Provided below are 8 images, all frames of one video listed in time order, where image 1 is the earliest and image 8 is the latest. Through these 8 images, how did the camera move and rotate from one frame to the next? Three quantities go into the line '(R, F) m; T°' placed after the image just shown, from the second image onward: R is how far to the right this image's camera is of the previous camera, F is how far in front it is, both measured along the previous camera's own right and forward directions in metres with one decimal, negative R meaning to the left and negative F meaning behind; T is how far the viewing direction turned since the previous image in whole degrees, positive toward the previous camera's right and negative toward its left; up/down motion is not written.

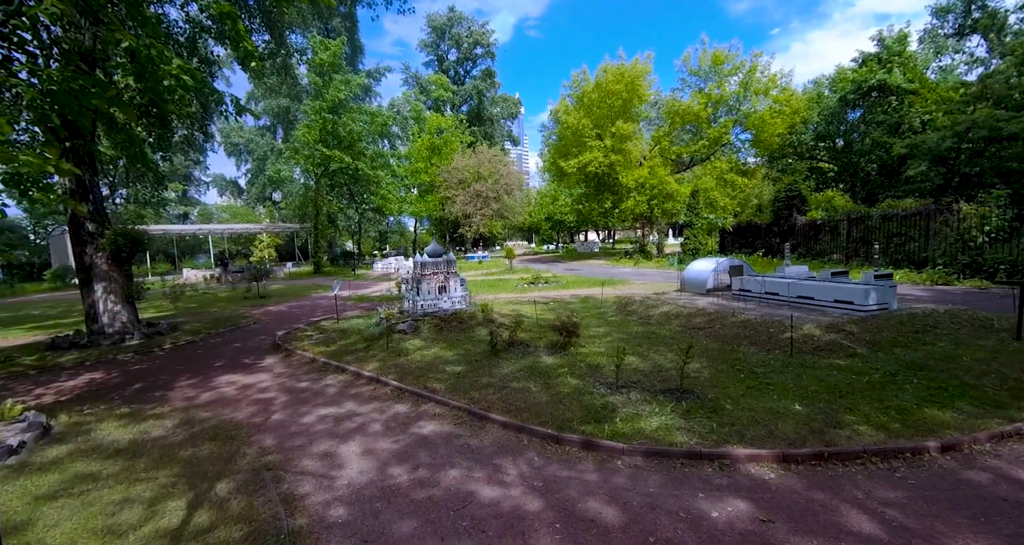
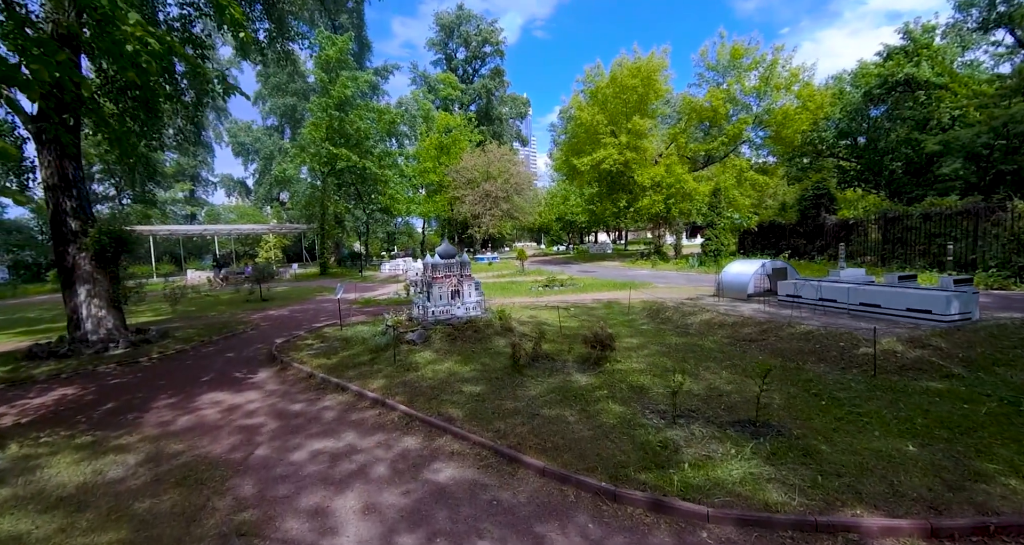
(-0.3, +1.0) m; -1°
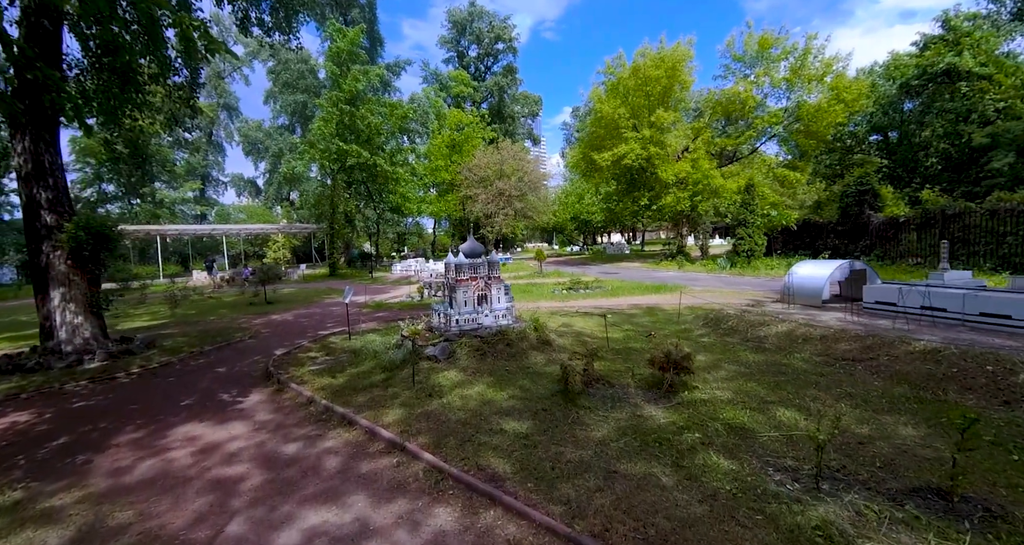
(-0.5, +1.4) m; -1°
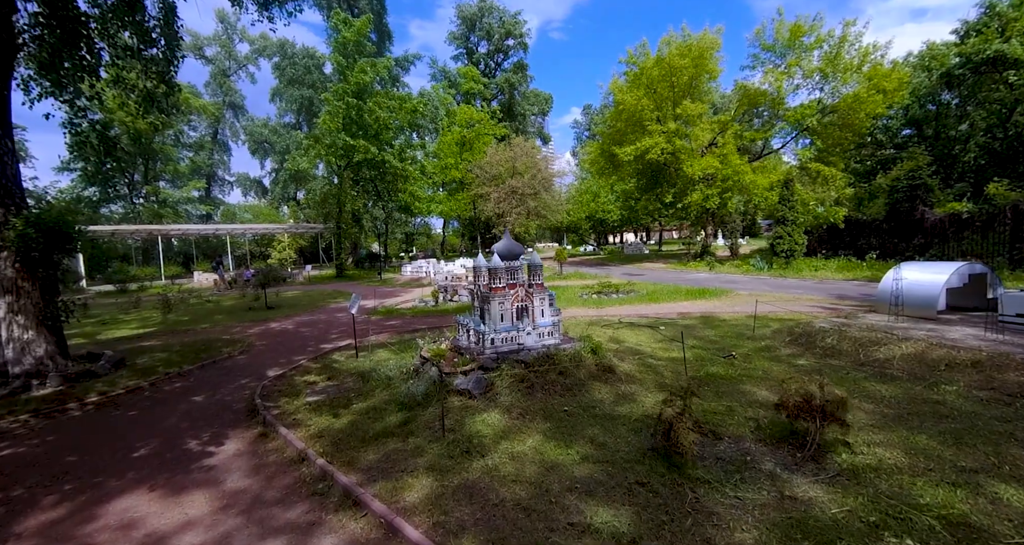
(-0.6, +1.6) m; -1°
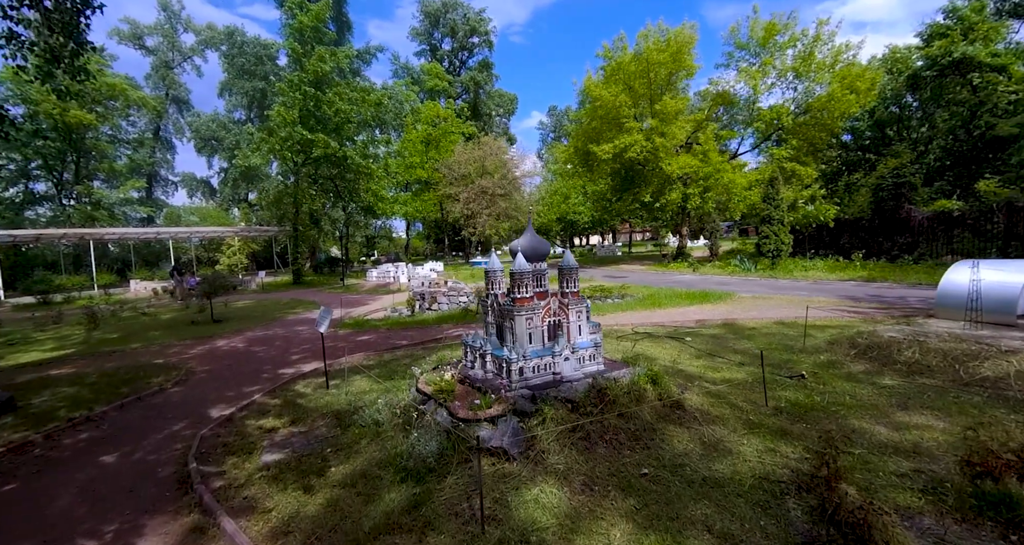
(-0.7, +1.5) m; +5°
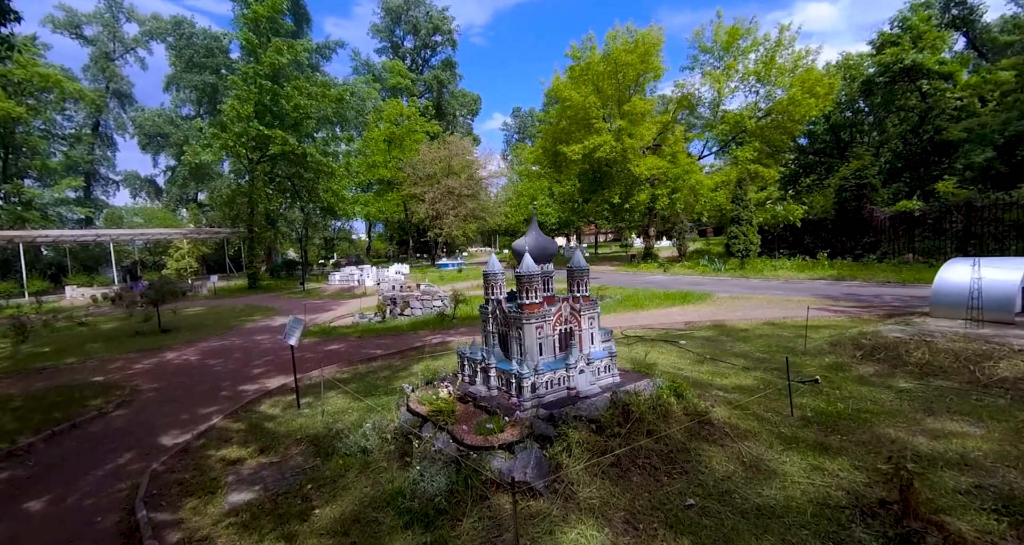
(-0.4, +0.5) m; +4°
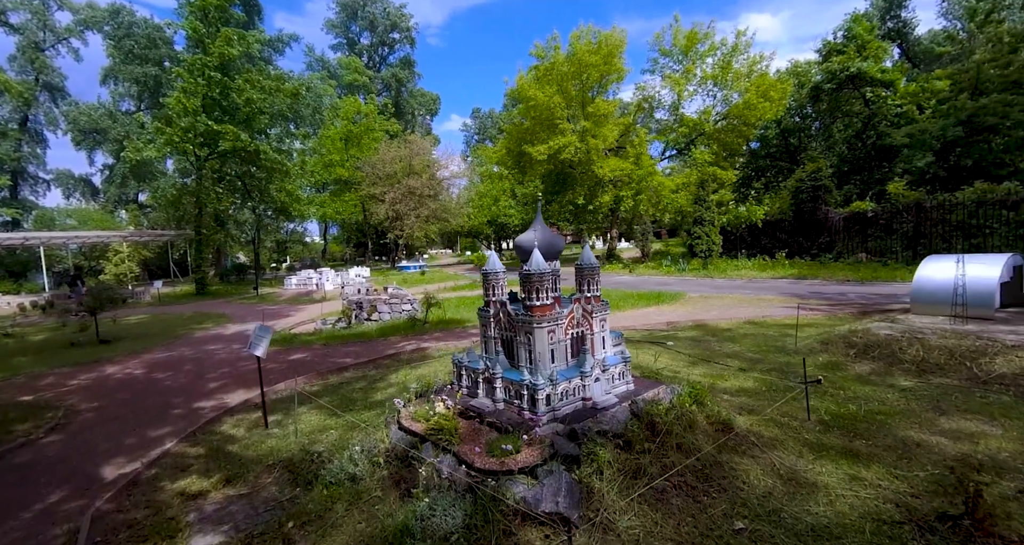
(-0.4, +0.4) m; +5°
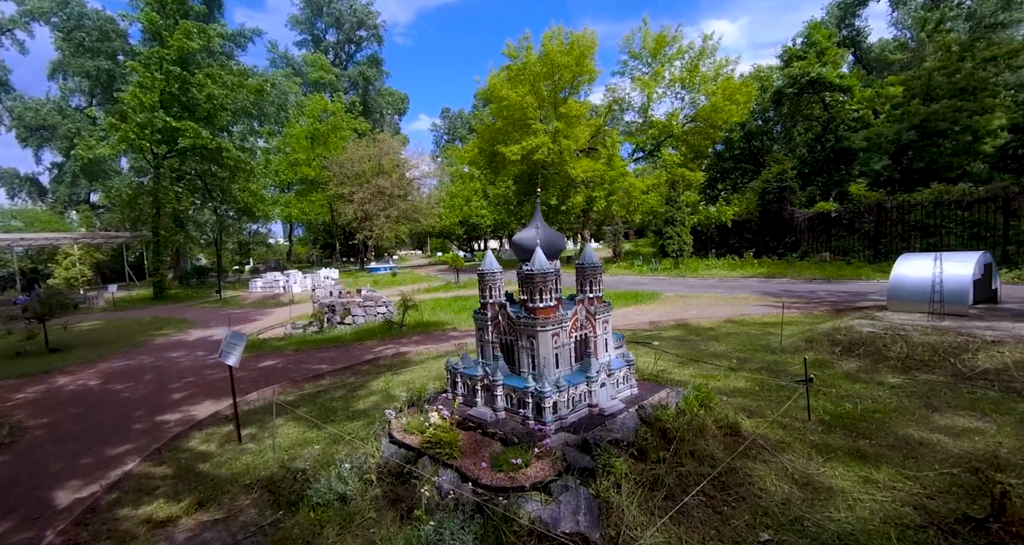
(-0.2, +0.2) m; +4°
